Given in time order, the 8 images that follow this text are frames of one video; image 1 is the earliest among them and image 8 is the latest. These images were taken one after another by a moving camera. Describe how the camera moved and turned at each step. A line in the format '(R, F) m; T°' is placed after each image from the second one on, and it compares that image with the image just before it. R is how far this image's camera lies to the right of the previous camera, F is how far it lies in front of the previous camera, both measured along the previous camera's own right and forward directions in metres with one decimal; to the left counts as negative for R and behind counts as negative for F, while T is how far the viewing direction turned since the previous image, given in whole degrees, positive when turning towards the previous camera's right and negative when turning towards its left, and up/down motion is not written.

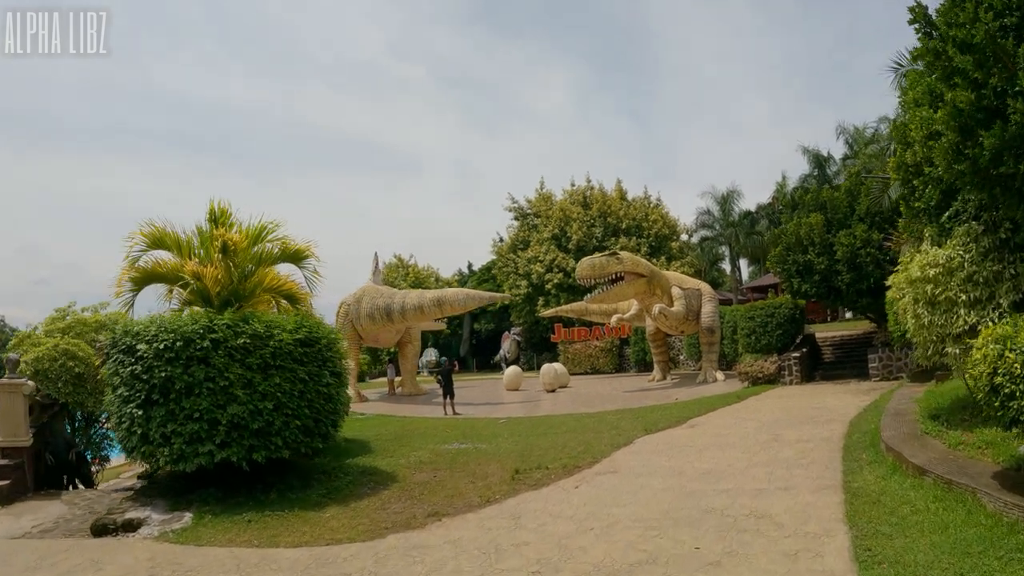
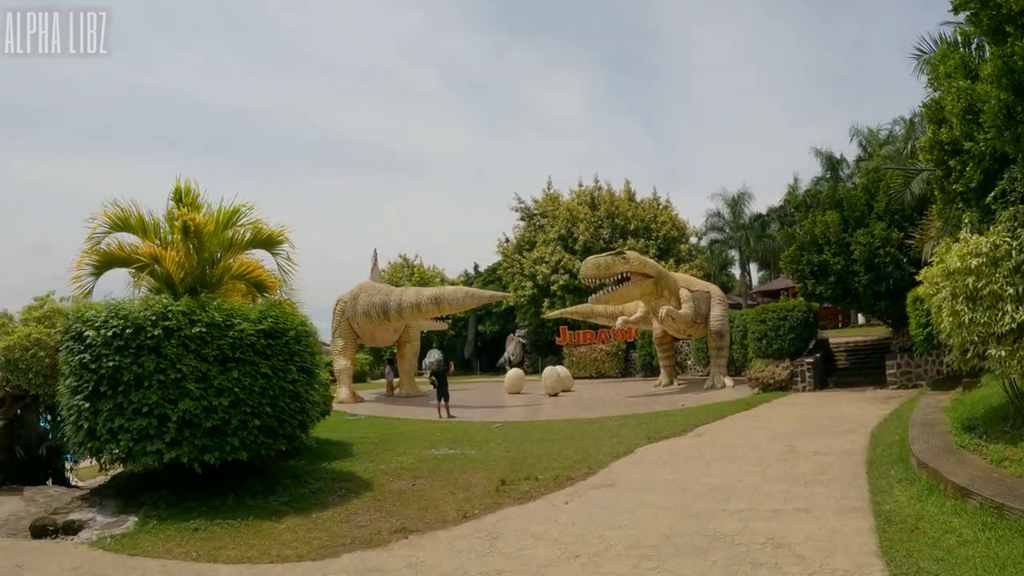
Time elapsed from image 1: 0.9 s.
(+0.2, +0.8) m; -1°
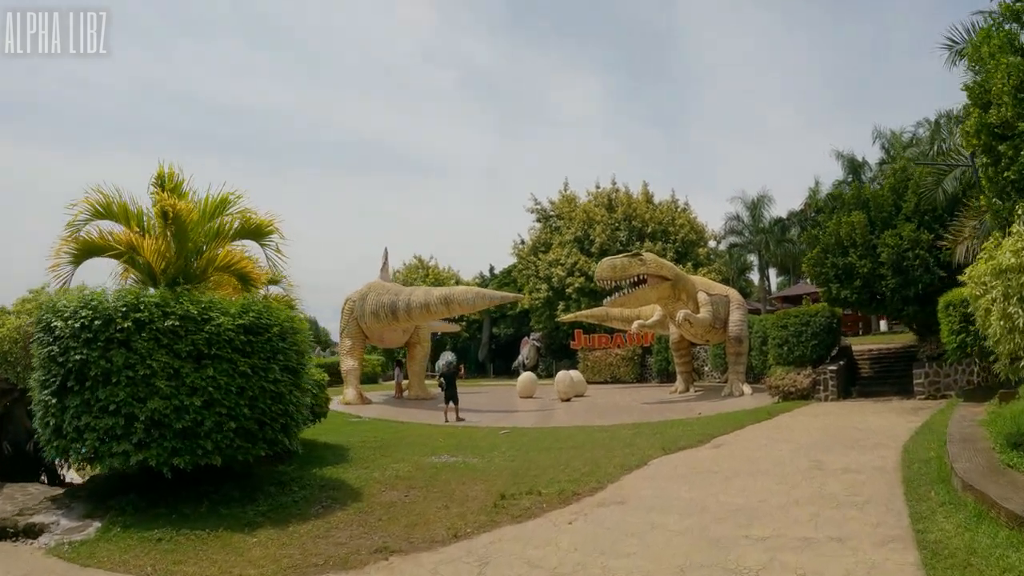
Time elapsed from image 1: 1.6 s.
(+0.1, +0.6) m; -1°
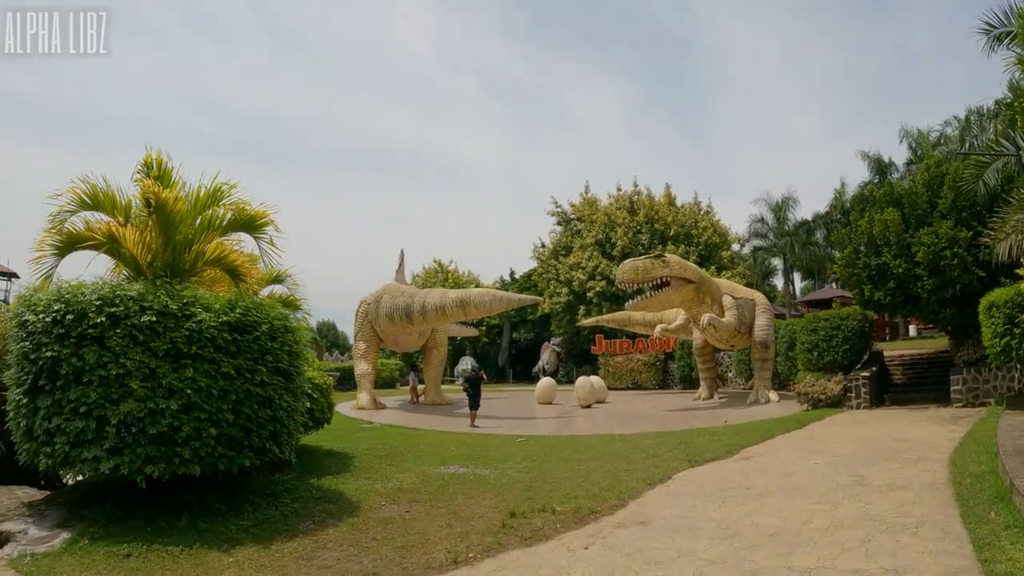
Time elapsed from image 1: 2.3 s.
(+0.1, +0.6) m; -2°
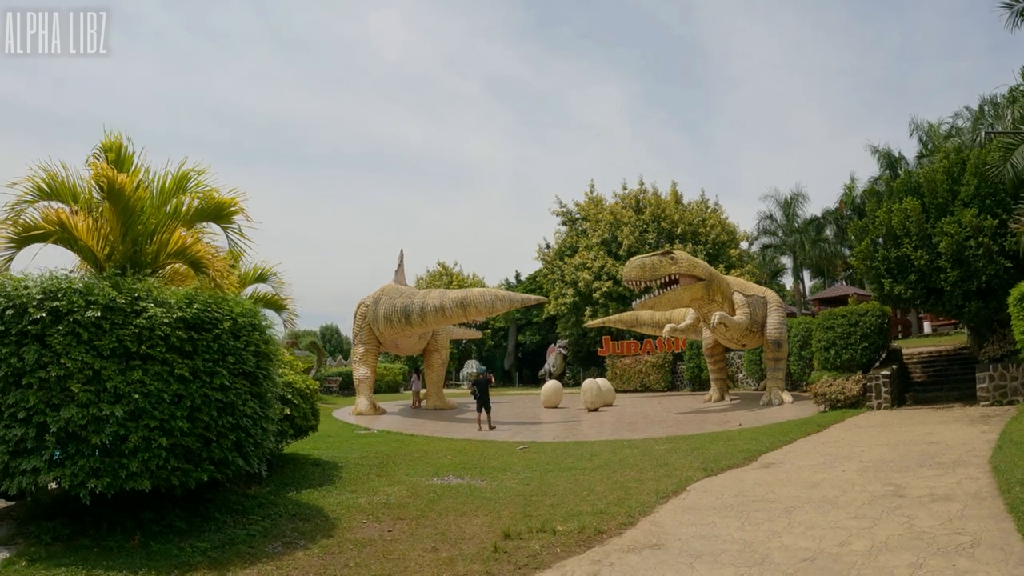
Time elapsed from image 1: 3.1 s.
(+0.1, +0.8) m; -1°
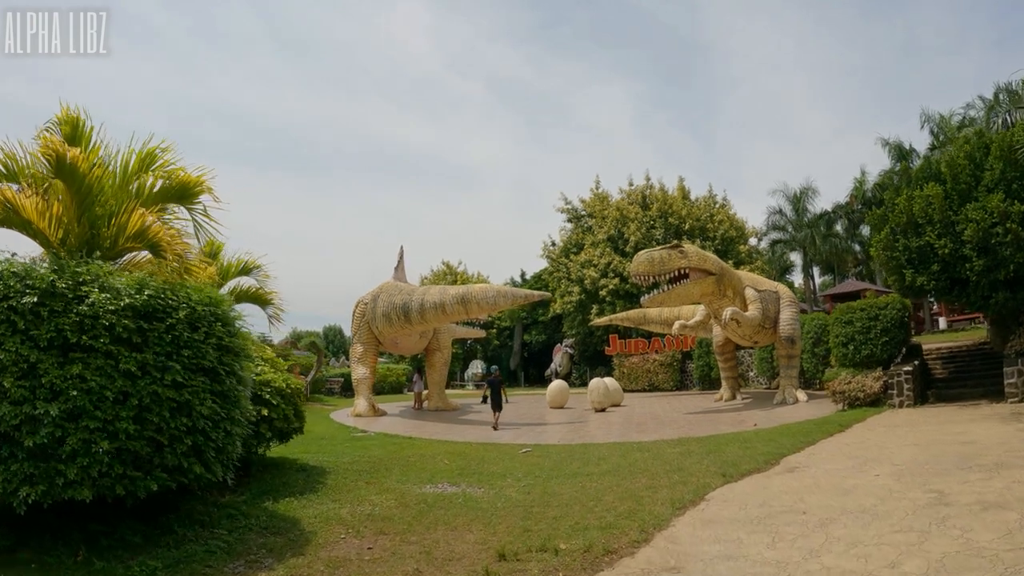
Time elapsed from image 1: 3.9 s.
(+0.1, +0.8) m; -1°
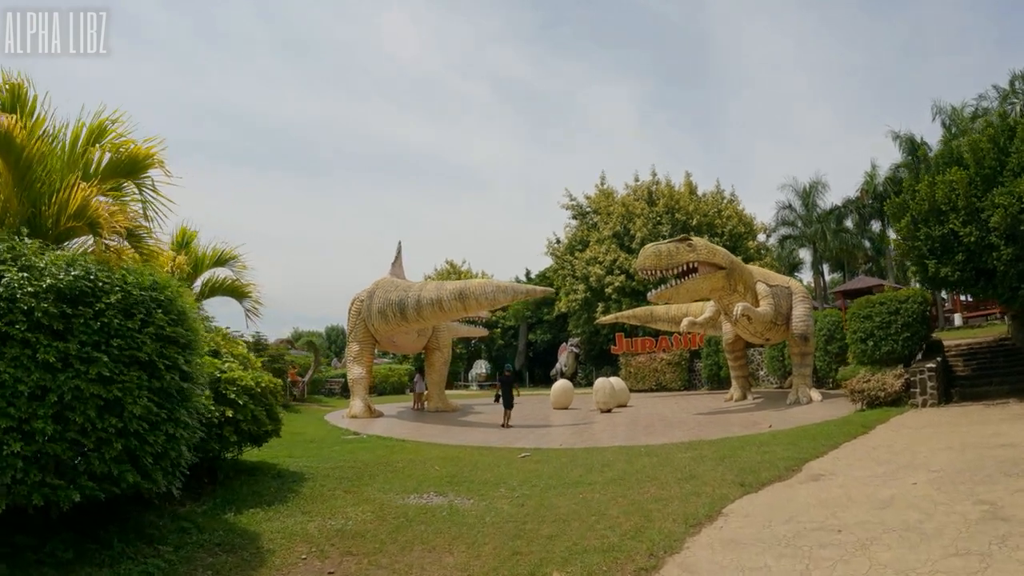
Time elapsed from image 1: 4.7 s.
(+0.1, +0.8) m; -1°
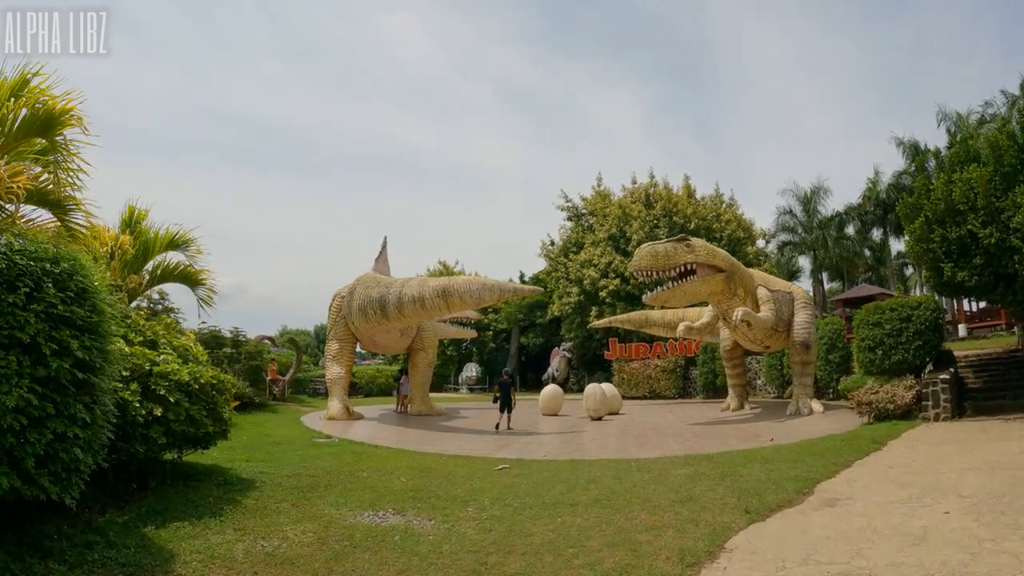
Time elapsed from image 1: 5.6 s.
(+0.2, +1.0) m; 0°
